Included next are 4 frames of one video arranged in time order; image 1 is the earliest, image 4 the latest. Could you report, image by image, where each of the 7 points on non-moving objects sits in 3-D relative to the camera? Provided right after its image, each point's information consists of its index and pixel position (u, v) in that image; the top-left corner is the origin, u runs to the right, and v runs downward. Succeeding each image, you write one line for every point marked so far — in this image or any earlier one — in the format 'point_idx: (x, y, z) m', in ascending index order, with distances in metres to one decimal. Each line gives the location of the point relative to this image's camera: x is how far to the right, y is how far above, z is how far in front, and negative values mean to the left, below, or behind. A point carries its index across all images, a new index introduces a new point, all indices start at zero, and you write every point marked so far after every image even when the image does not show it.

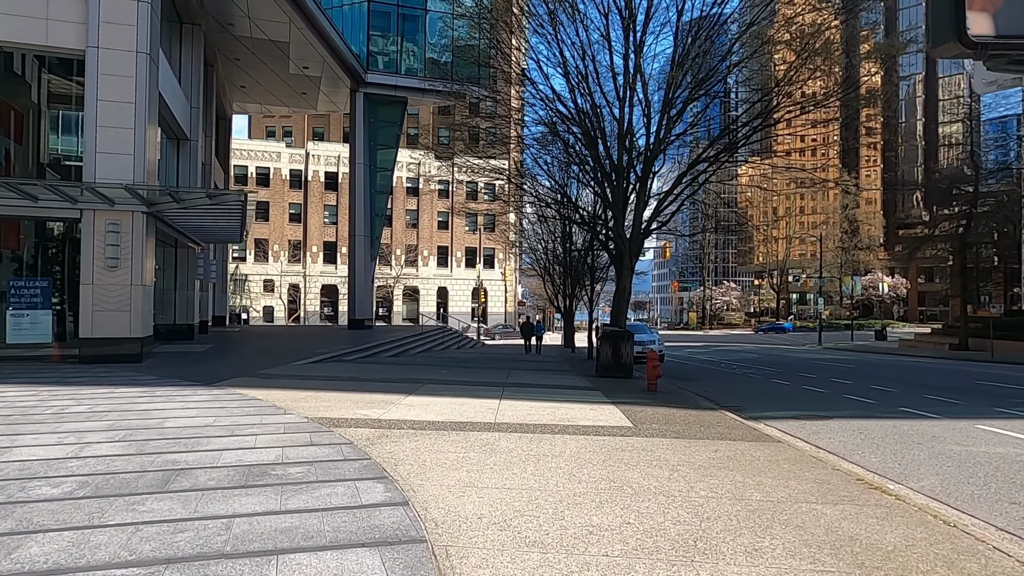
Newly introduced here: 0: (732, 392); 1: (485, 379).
0: (+4.3, -2.1, +13.1) m
1: (-0.5, -1.8, +13.4) m
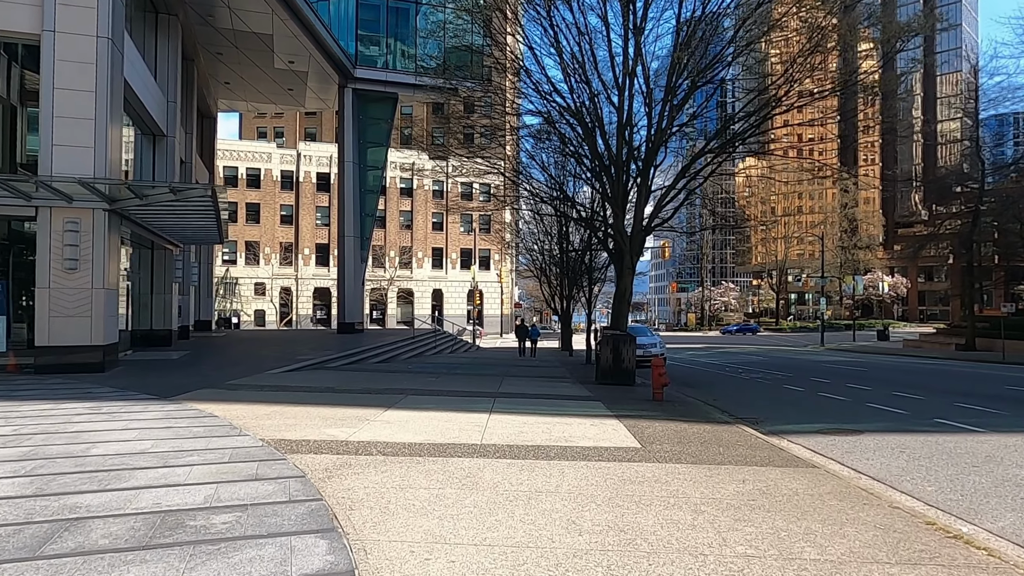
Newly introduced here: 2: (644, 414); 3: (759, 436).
0: (+4.2, -2.1, +12.0) m
1: (-0.6, -1.9, +12.3) m
2: (+1.9, -1.8, +9.4) m
3: (+3.0, -1.8, +8.1) m
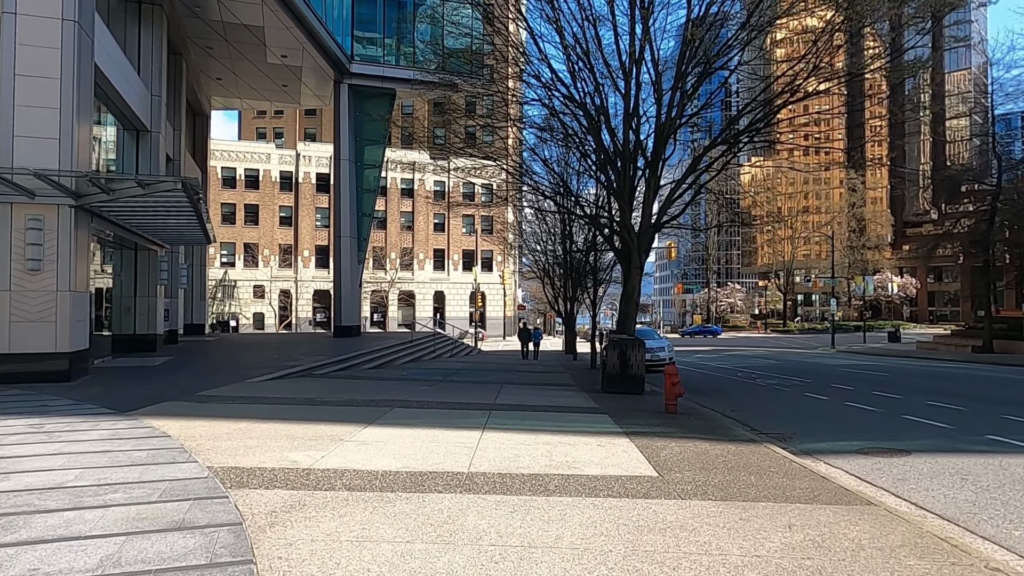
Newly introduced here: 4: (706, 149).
0: (+4.2, -2.1, +10.9) m
1: (-0.7, -1.9, +11.3) m
2: (+1.8, -1.8, +8.3) m
3: (+3.0, -1.8, +7.0) m
4: (+4.6, +3.2, +15.9) m
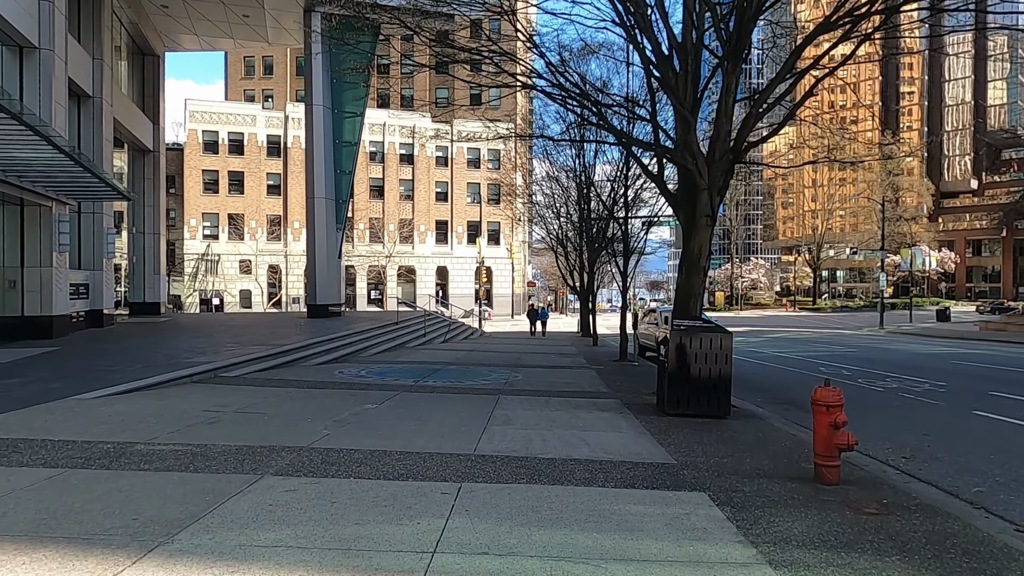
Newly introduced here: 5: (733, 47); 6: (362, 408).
0: (+4.1, -1.6, +5.7) m
1: (-0.7, -1.4, +6.2) m
2: (+1.8, -1.4, +3.2) m
3: (+2.9, -1.5, +1.9) m
4: (+4.6, +3.8, +10.6) m
5: (+3.1, +3.4, +9.7) m
6: (-1.8, -1.4, +8.0) m
